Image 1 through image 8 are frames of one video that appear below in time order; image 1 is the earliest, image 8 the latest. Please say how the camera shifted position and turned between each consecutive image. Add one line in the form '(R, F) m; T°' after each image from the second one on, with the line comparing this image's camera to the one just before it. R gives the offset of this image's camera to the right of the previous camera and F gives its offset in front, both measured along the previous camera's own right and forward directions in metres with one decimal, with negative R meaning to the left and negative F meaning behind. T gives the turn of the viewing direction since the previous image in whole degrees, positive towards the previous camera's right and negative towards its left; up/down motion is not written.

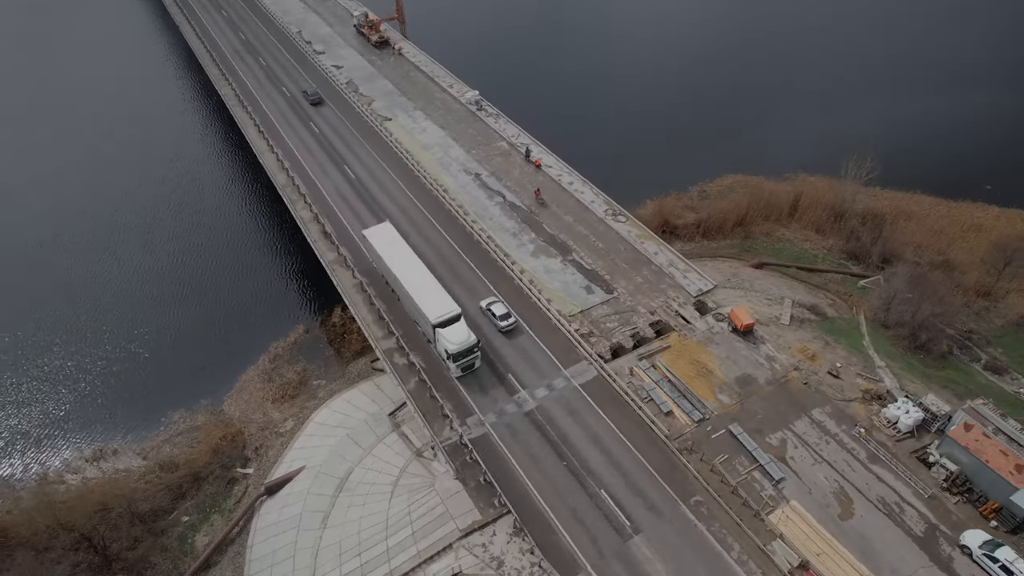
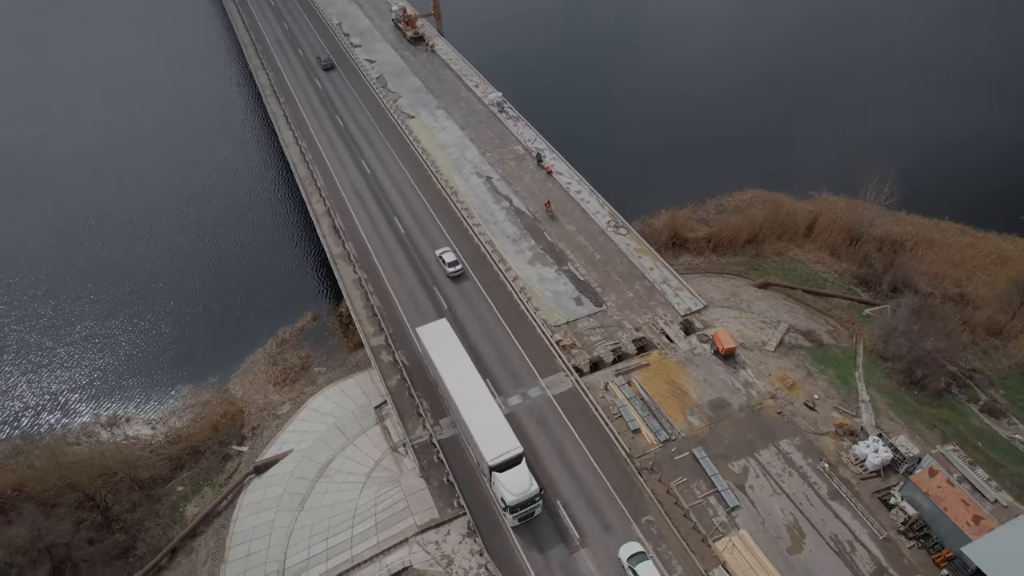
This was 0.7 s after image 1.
(+4.2, -1.1) m; -4°
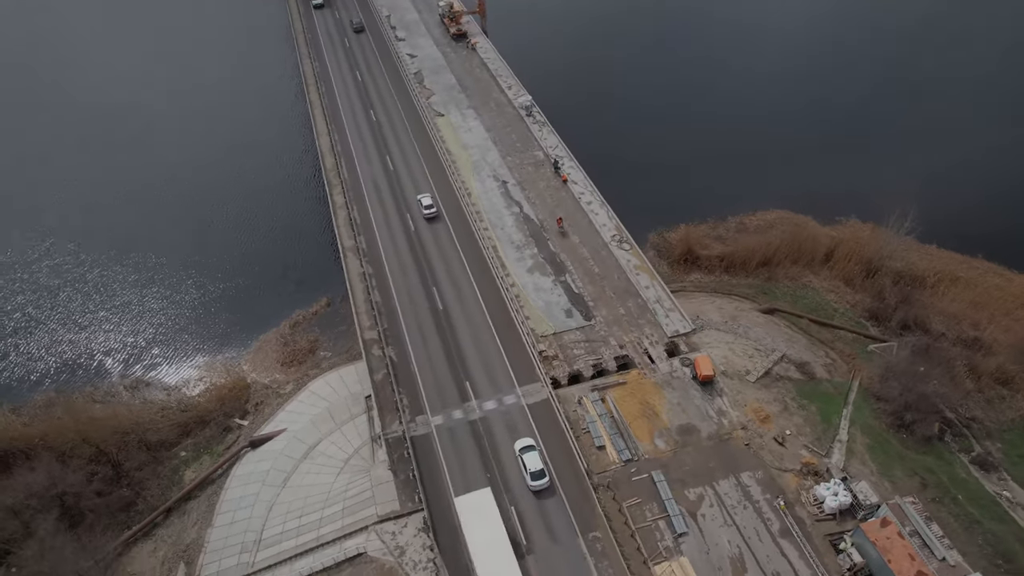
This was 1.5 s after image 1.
(+4.7, -1.3) m; -5°
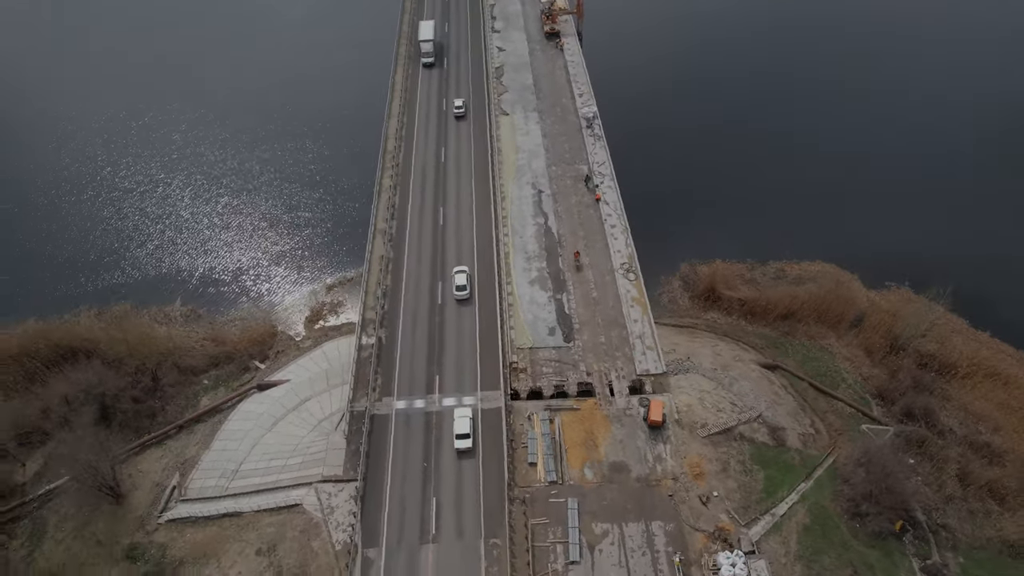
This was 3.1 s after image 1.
(+9.8, -2.1) m; -10°
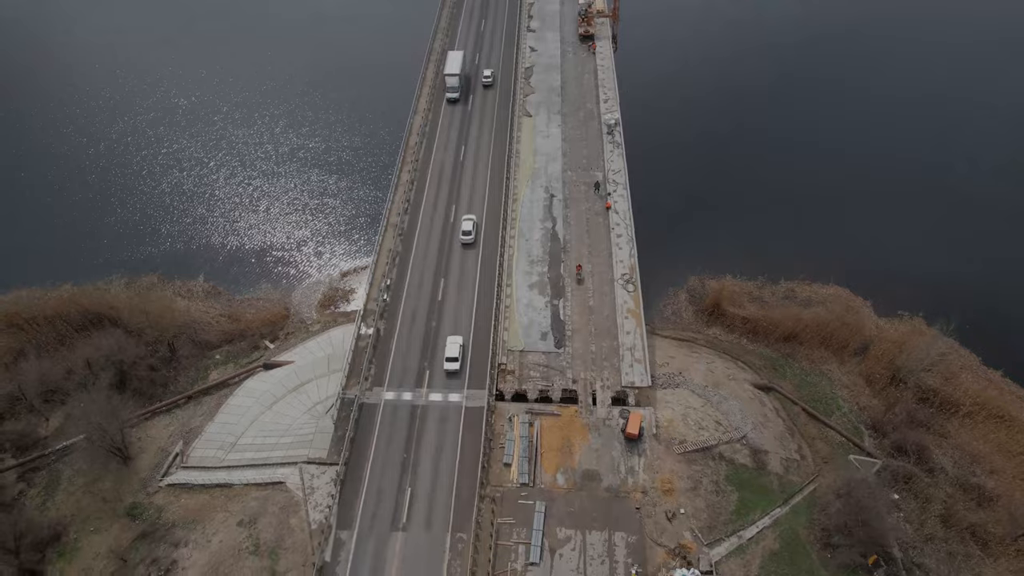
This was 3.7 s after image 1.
(+3.8, -1.1) m; -4°
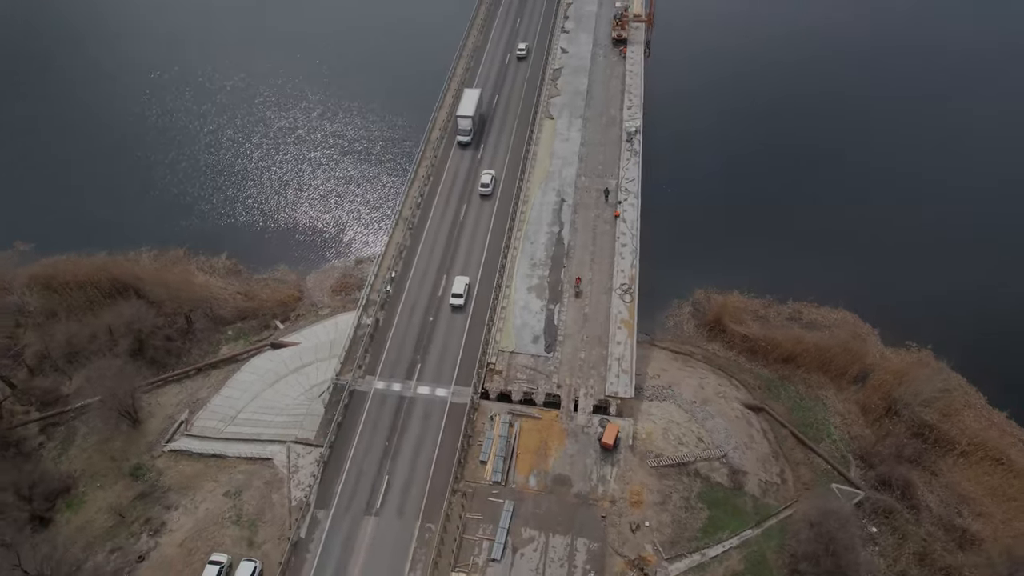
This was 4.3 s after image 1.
(+3.9, -1.1) m; -4°
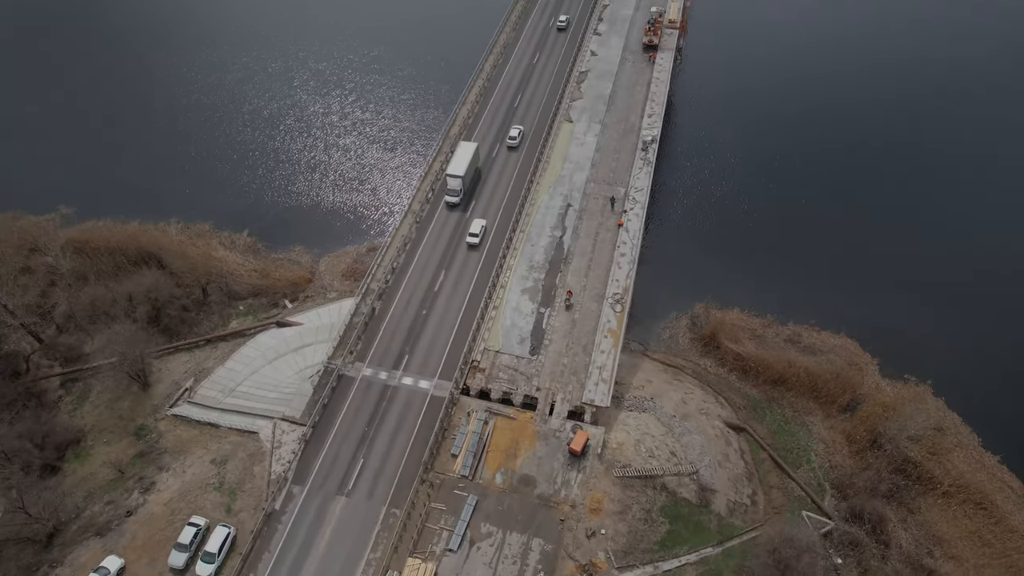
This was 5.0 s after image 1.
(+4.5, -1.2) m; -4°
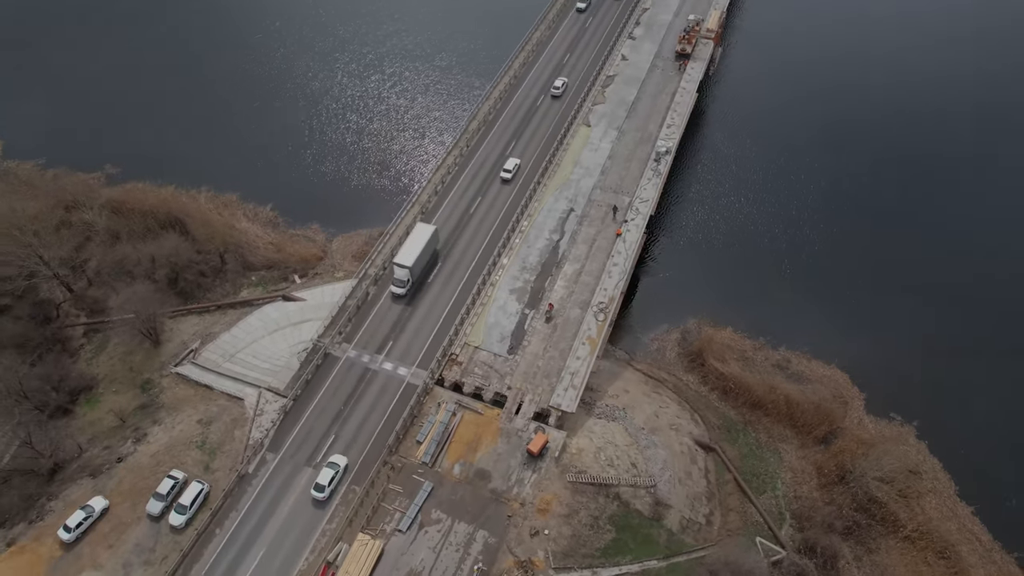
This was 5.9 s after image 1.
(+5.7, -1.5) m; -5°
